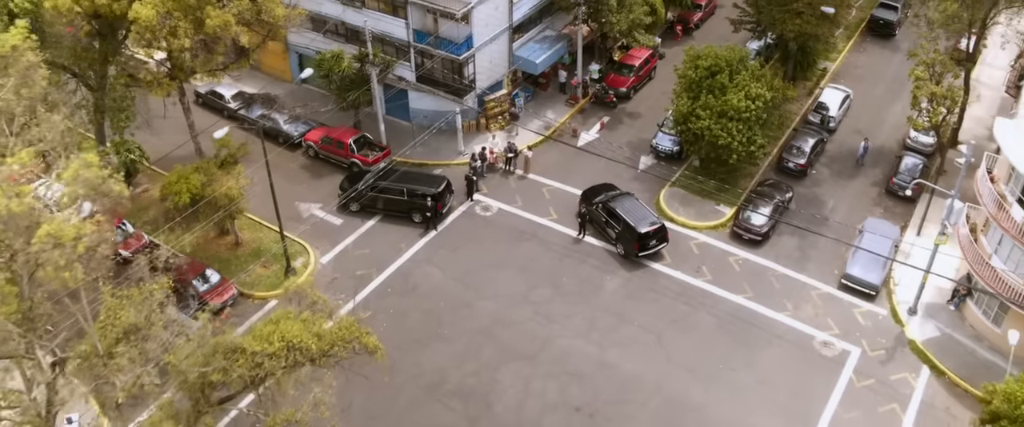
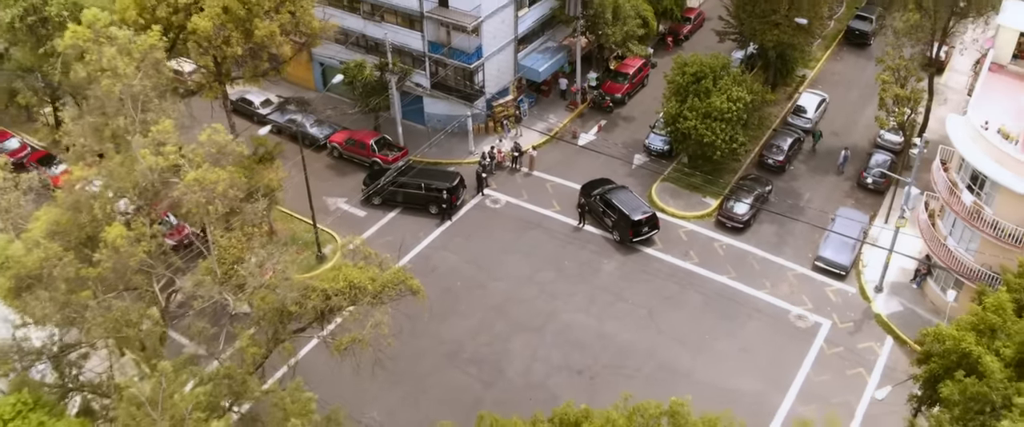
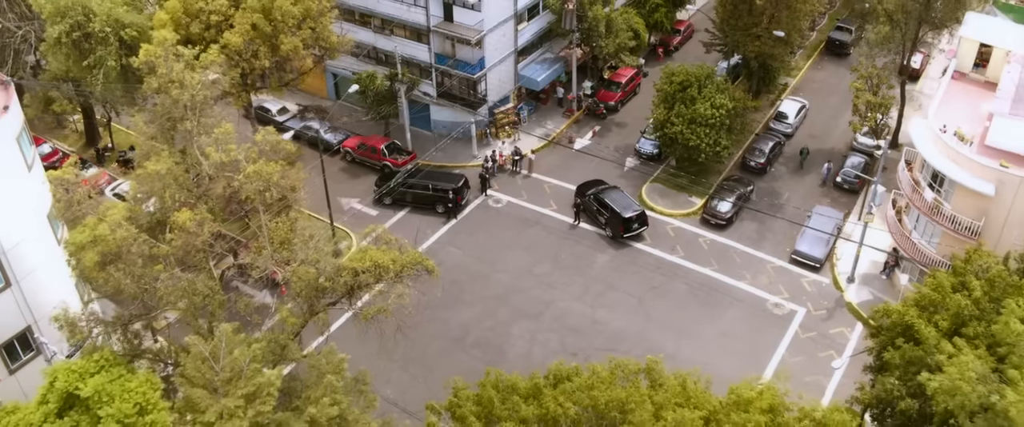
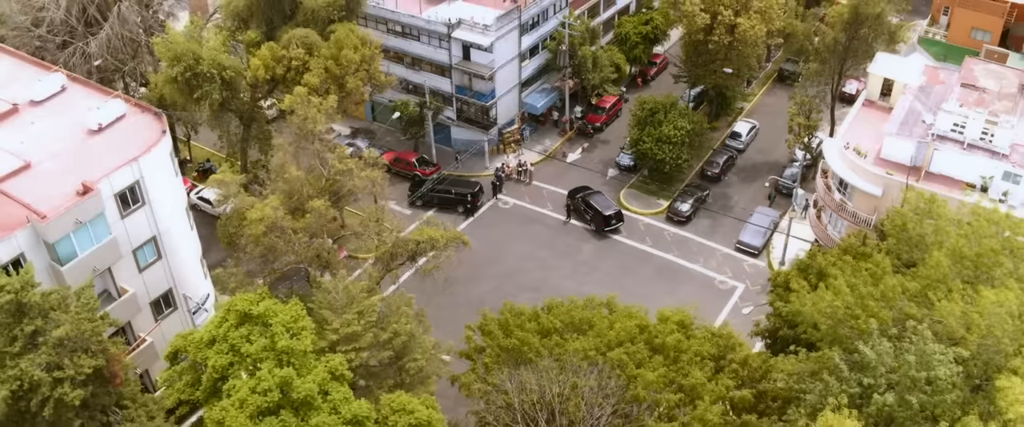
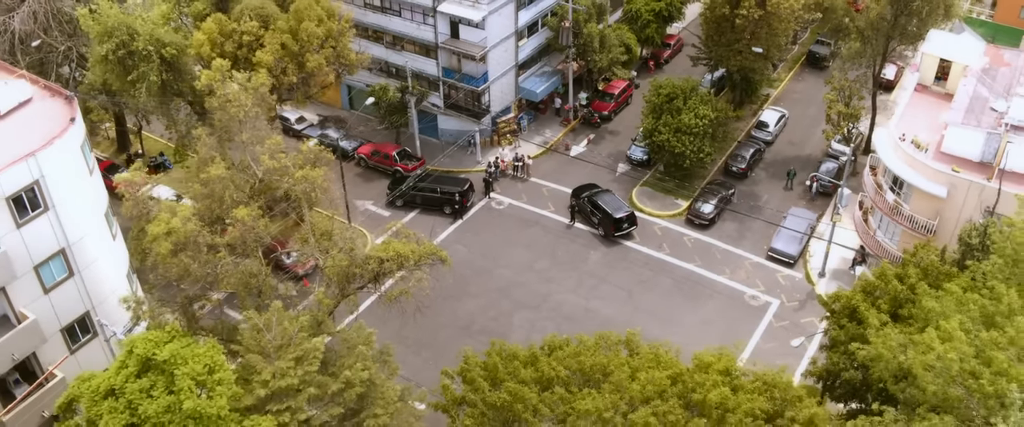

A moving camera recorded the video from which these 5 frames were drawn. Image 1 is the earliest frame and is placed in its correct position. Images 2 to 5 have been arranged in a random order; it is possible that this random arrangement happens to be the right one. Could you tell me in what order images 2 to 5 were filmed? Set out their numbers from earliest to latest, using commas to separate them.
2, 3, 5, 4
